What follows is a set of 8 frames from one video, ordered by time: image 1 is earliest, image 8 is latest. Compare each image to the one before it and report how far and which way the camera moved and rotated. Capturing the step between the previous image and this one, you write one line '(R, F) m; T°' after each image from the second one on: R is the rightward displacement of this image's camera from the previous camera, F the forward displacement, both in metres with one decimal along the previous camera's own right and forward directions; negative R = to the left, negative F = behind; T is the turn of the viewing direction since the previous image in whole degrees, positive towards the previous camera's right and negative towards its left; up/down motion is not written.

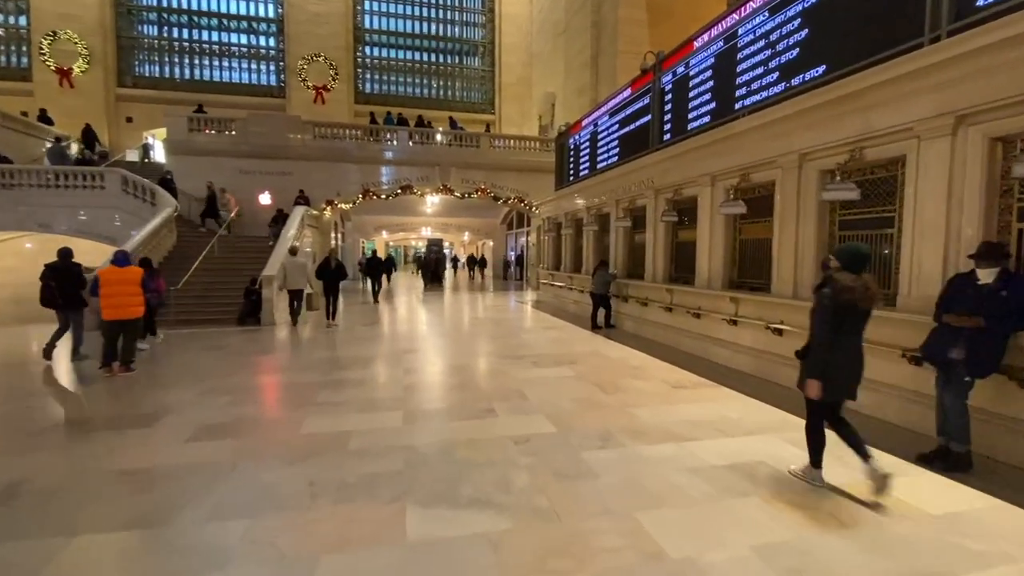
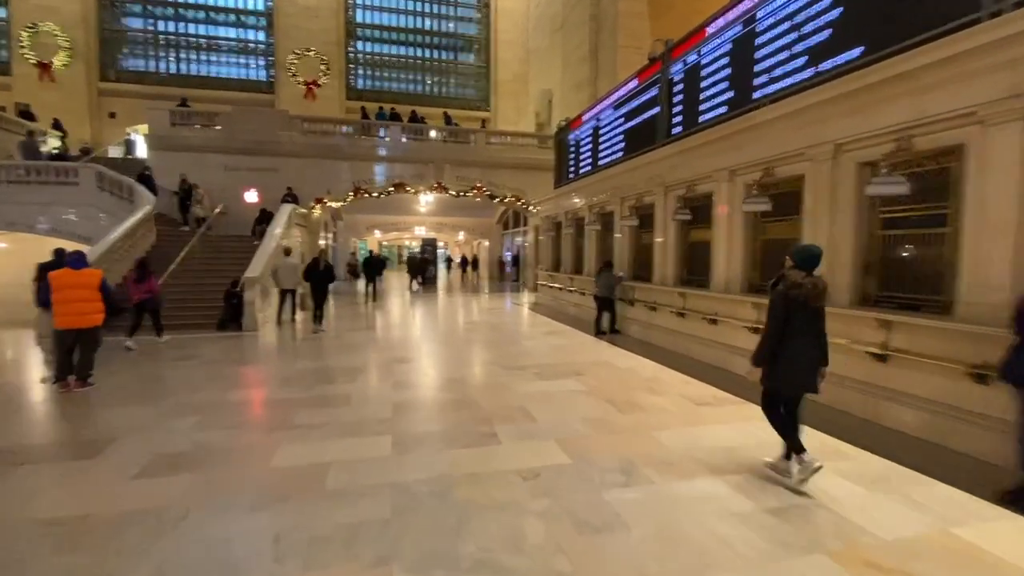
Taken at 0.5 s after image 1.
(-0.1, +0.6) m; +1°
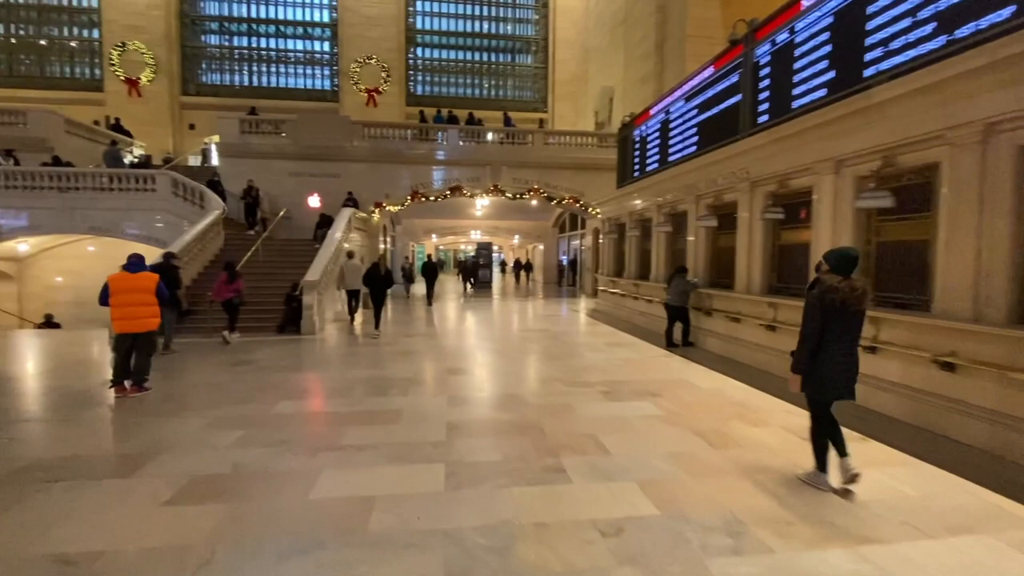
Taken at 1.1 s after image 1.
(-0.1, +0.6) m; -6°
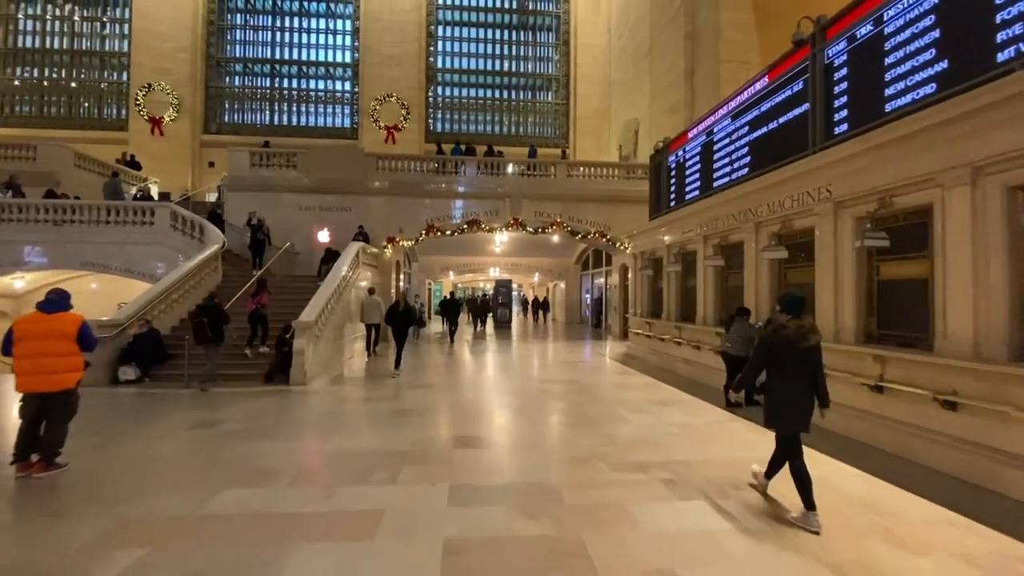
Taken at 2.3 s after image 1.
(-0.1, +1.3) m; -2°
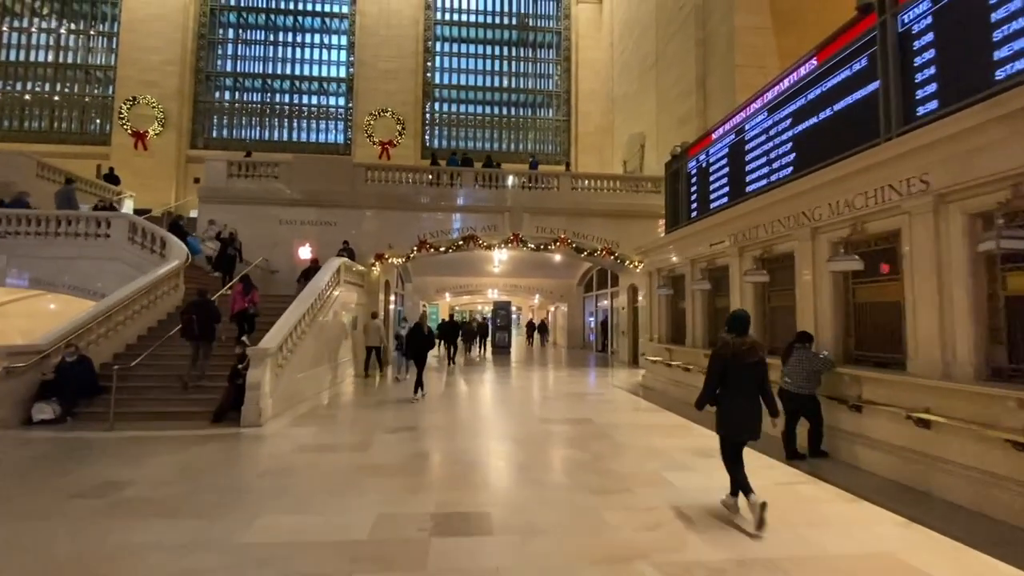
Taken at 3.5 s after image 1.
(0.0, +1.4) m; 0°
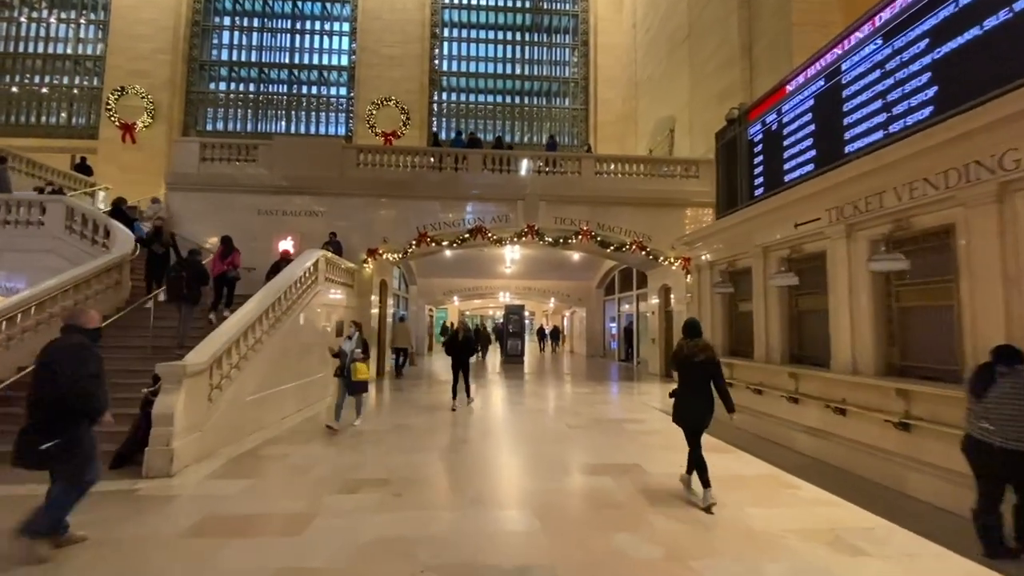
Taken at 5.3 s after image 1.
(0.0, +2.0) m; -1°
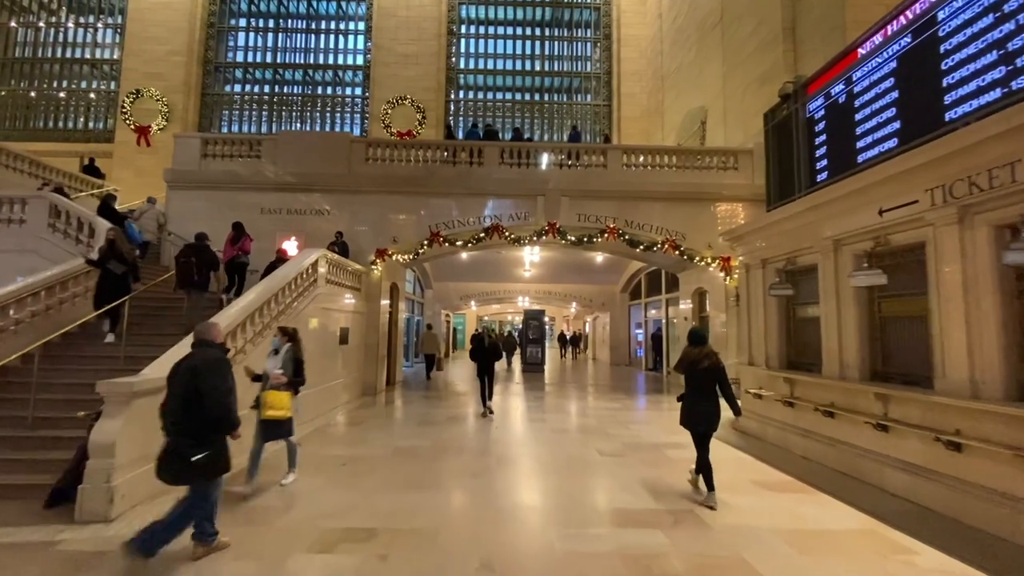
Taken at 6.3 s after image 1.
(0.0, +1.0) m; -2°
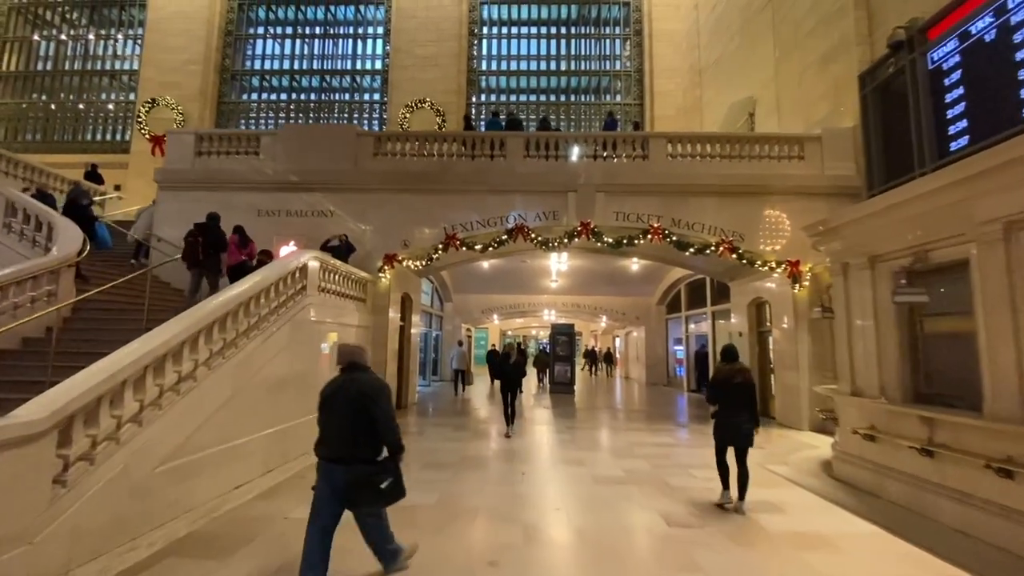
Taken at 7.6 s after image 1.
(-0.1, +1.5) m; -3°
